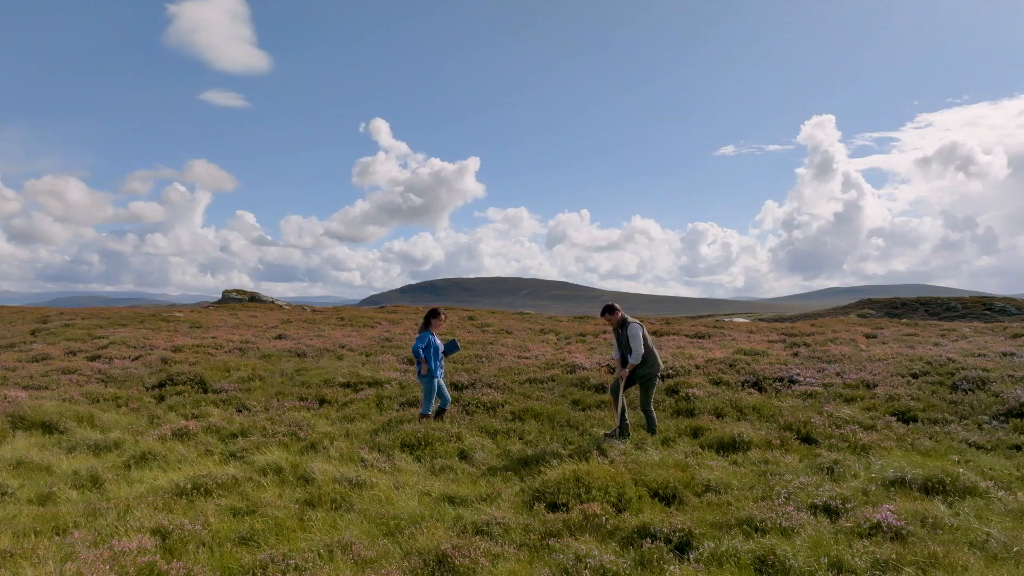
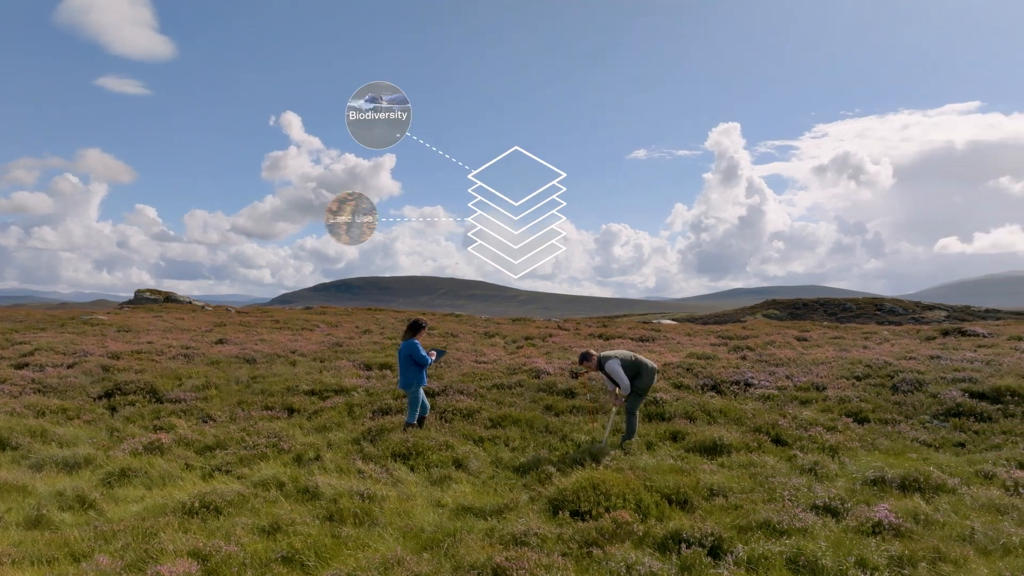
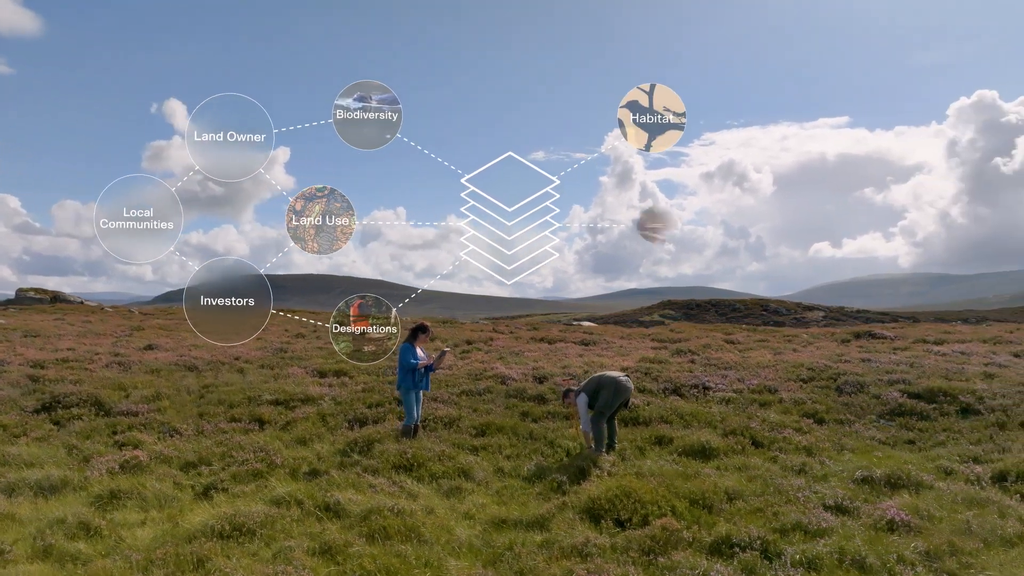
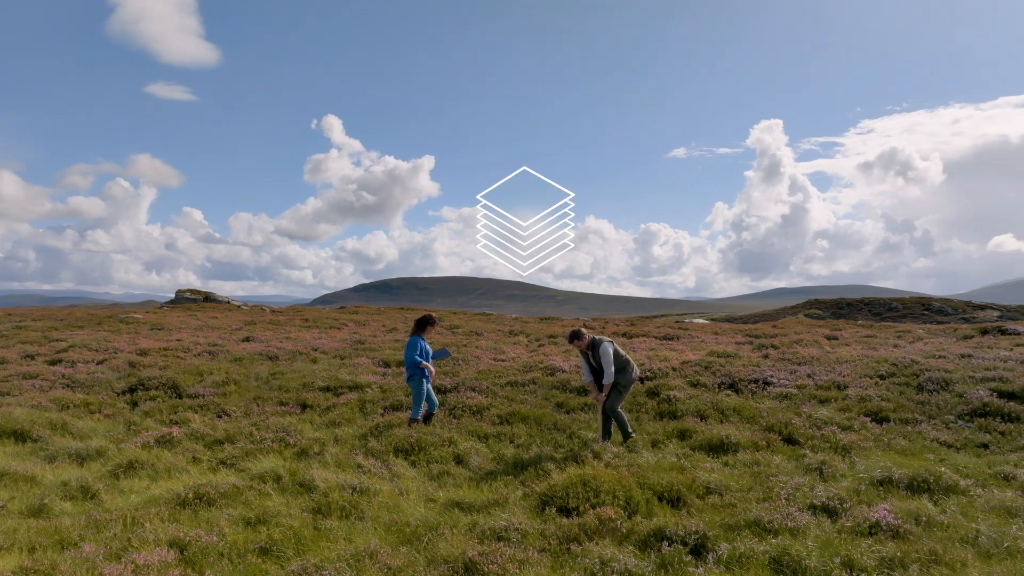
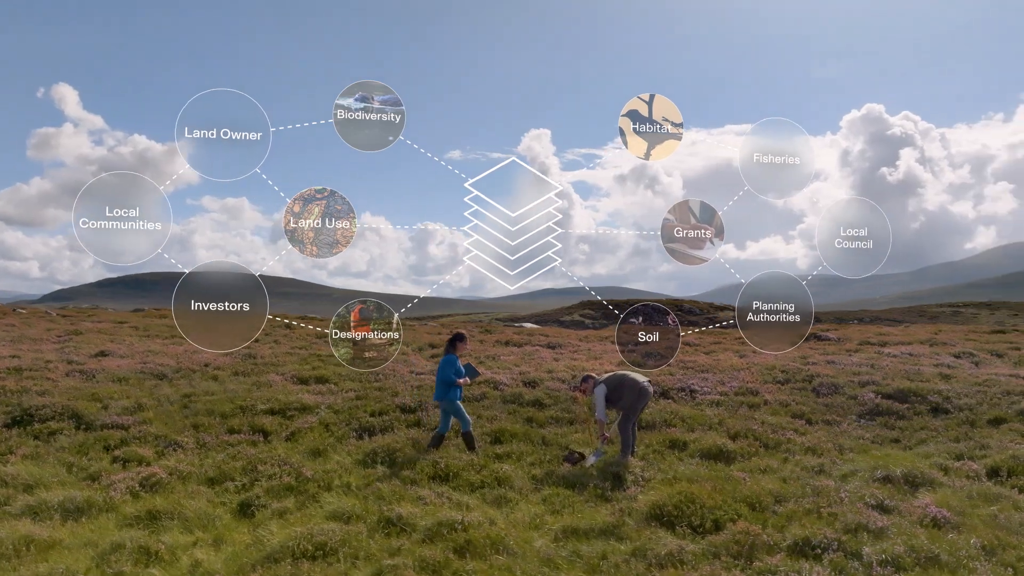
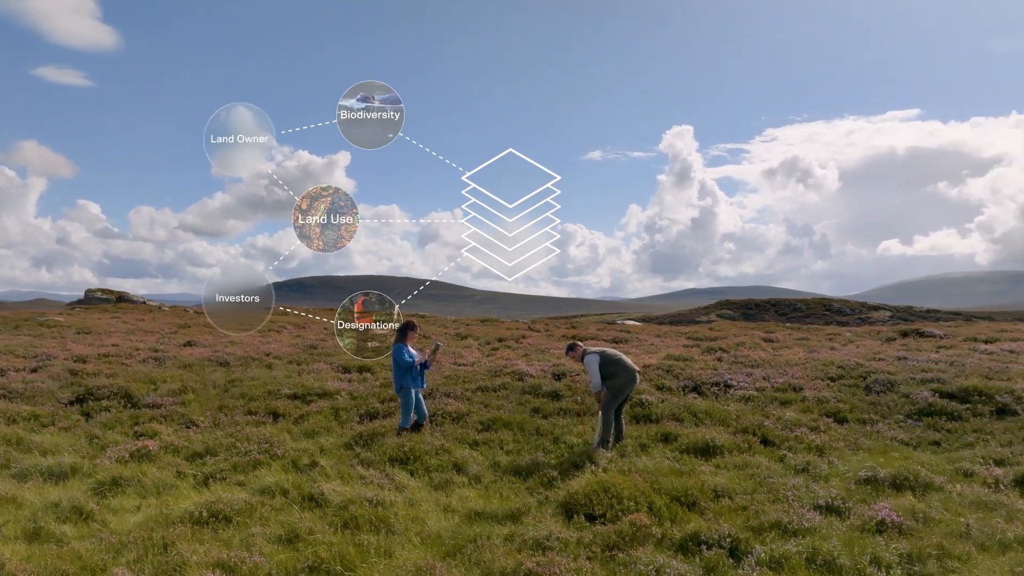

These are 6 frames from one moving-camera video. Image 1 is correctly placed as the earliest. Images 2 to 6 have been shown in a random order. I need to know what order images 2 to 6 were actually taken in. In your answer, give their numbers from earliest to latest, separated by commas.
4, 2, 6, 3, 5
